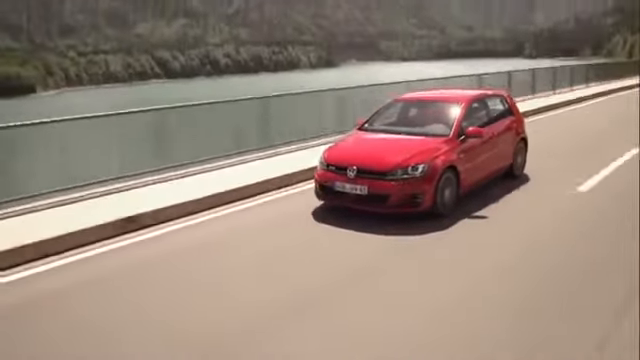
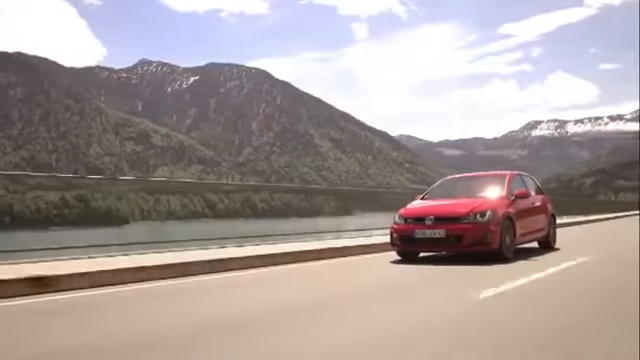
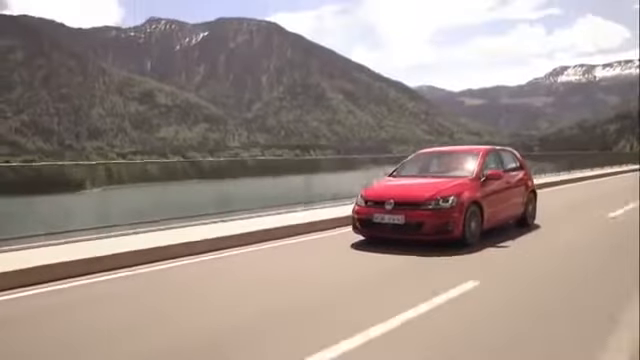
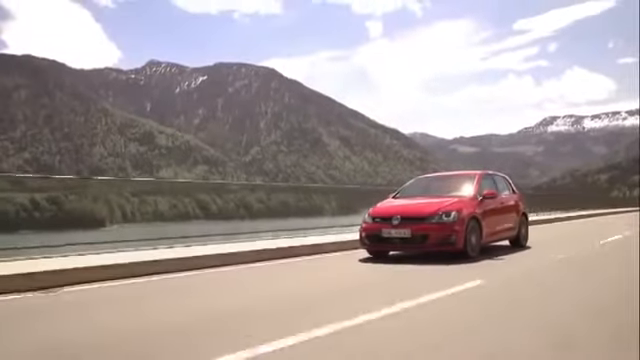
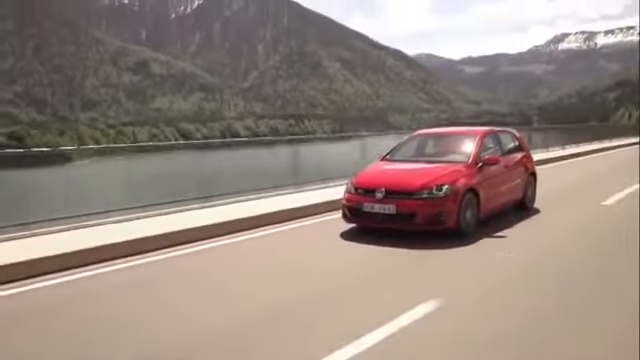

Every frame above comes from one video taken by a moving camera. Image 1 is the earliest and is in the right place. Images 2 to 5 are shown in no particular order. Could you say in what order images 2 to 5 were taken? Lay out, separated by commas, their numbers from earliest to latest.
5, 3, 4, 2
